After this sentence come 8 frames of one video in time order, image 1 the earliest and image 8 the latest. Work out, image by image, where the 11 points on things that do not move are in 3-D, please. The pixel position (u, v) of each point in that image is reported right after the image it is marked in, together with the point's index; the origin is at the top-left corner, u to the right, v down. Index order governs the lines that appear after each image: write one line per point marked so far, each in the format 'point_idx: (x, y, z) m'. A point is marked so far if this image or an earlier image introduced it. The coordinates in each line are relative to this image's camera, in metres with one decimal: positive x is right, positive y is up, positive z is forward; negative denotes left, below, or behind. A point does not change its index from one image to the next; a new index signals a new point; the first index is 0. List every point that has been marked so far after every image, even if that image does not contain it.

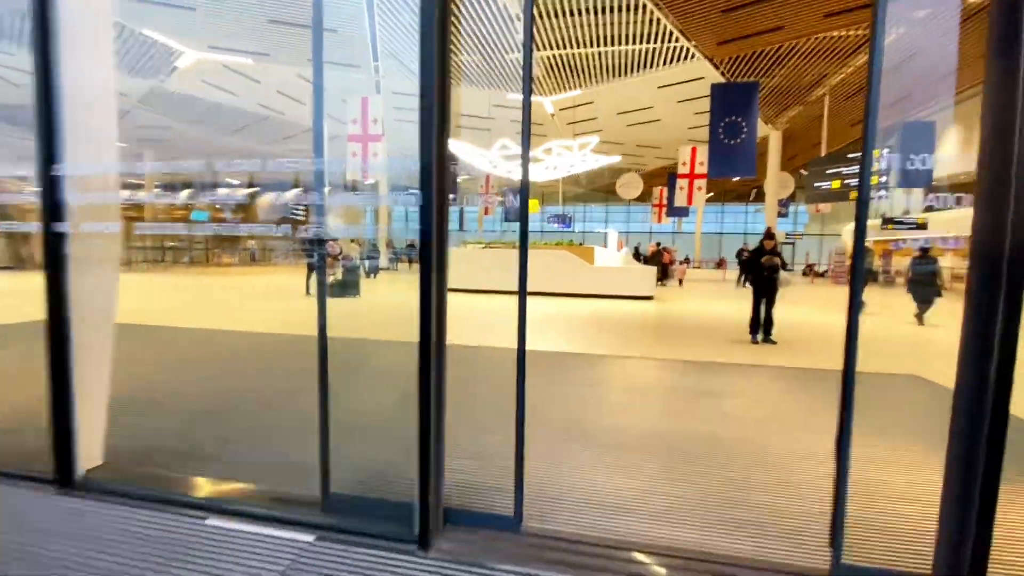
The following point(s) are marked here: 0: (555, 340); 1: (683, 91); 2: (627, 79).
0: (+0.5, -0.6, +7.0) m
1: (+4.6, +5.3, +13.0) m
2: (+2.9, +5.3, +12.3) m
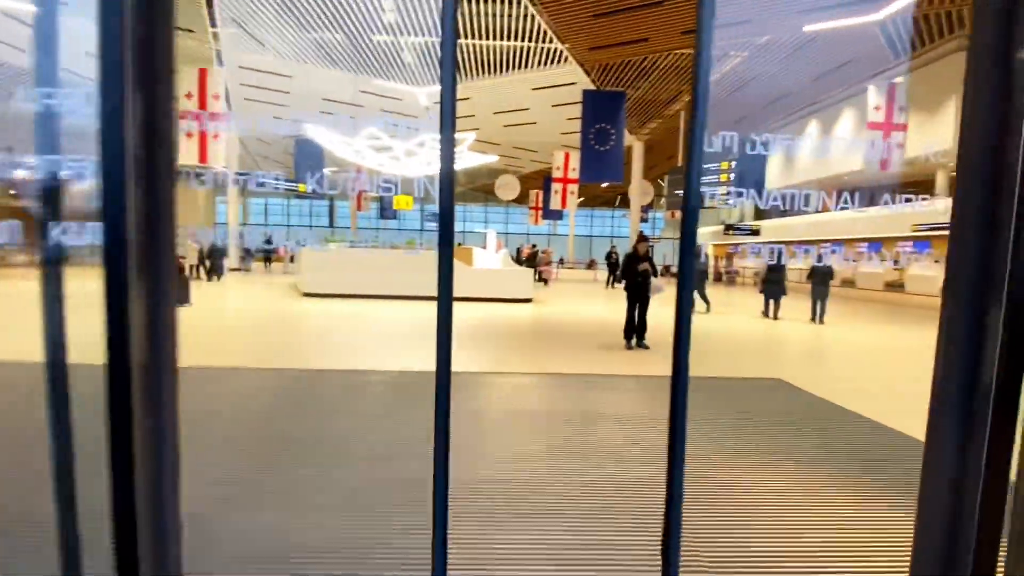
0: (-1.3, -0.6, +6.3) m
1: (+1.2, +5.3, +13.1) m
2: (-0.2, +5.3, +12.0) m
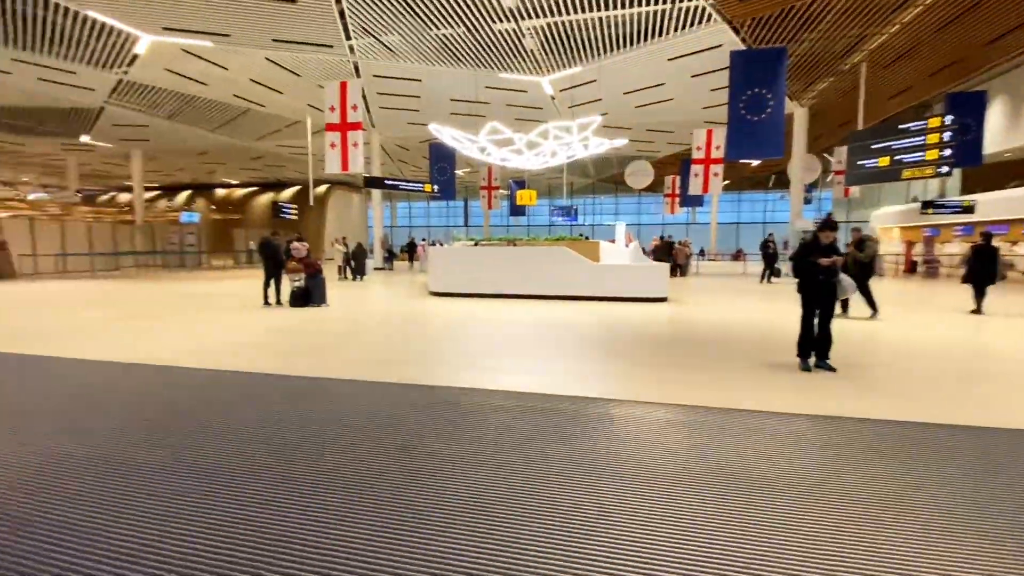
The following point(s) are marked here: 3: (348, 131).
0: (+0.3, -0.7, +5.7) m
1: (+4.4, +5.4, +11.5) m
2: (+2.7, +5.3, +10.8) m
3: (-4.0, +3.8, +11.6) m
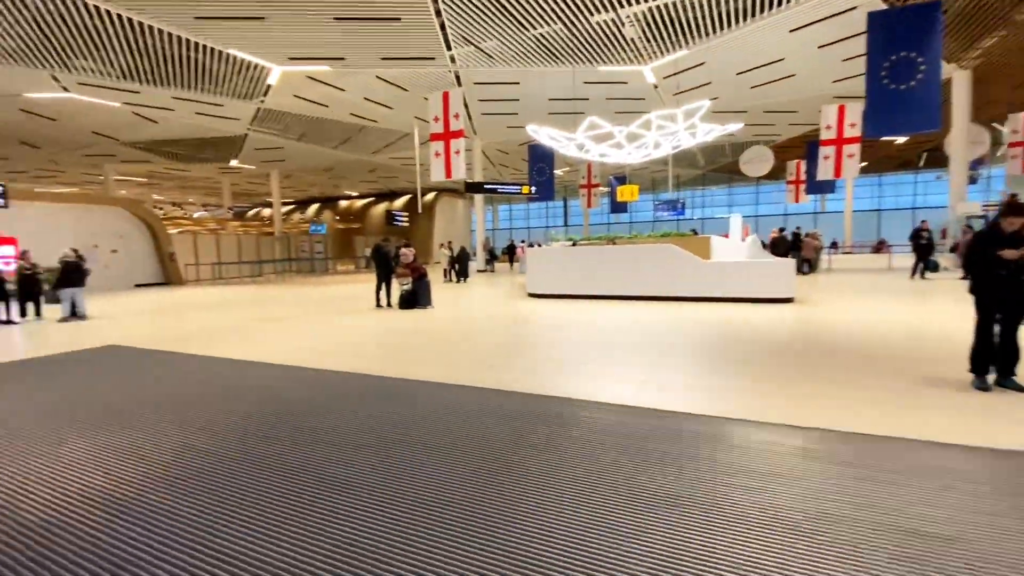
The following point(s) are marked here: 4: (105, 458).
0: (+1.4, -0.7, +5.4) m
1: (+6.6, +5.4, +10.2) m
2: (+4.8, +5.4, +9.9) m
3: (-1.5, +3.7, +12.1) m
4: (-2.3, -1.0, +2.8) m
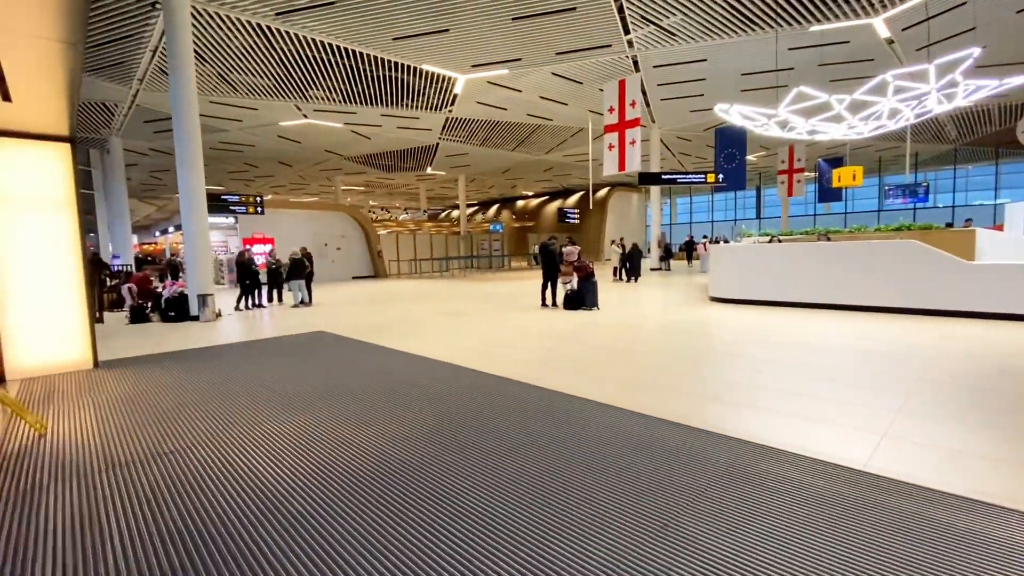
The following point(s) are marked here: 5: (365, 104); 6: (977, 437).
0: (+3.0, -0.8, +4.1) m
1: (+9.7, +5.2, +6.8) m
2: (+7.9, +5.2, +7.1) m
3: (+2.7, +3.7, +11.4) m
4: (-1.4, -1.0, +3.0) m
5: (-4.3, +5.4, +14.1) m
6: (+2.8, -0.9, +2.9) m
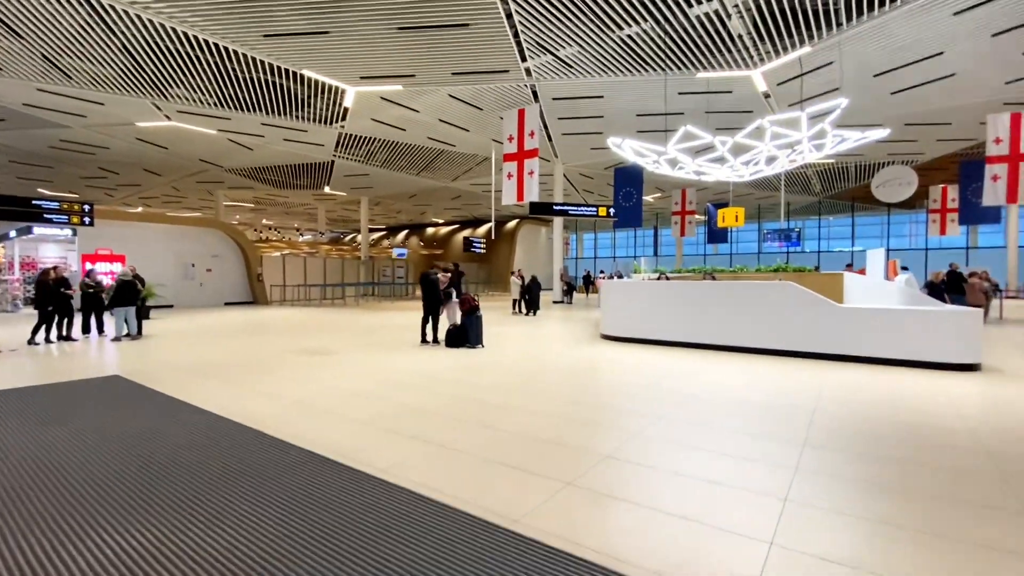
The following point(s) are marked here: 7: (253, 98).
0: (+1.8, -1.1, +3.7) m
1: (+8.0, +4.5, +7.8) m
2: (+6.2, +4.5, +7.8) m
3: (+0.3, +3.0, +11.0) m
4: (-2.4, -1.2, +1.8) m
5: (-7.1, +4.7, +12.6) m
6: (+1.8, -1.2, +2.4) m
7: (-6.4, +4.7, +11.9) m
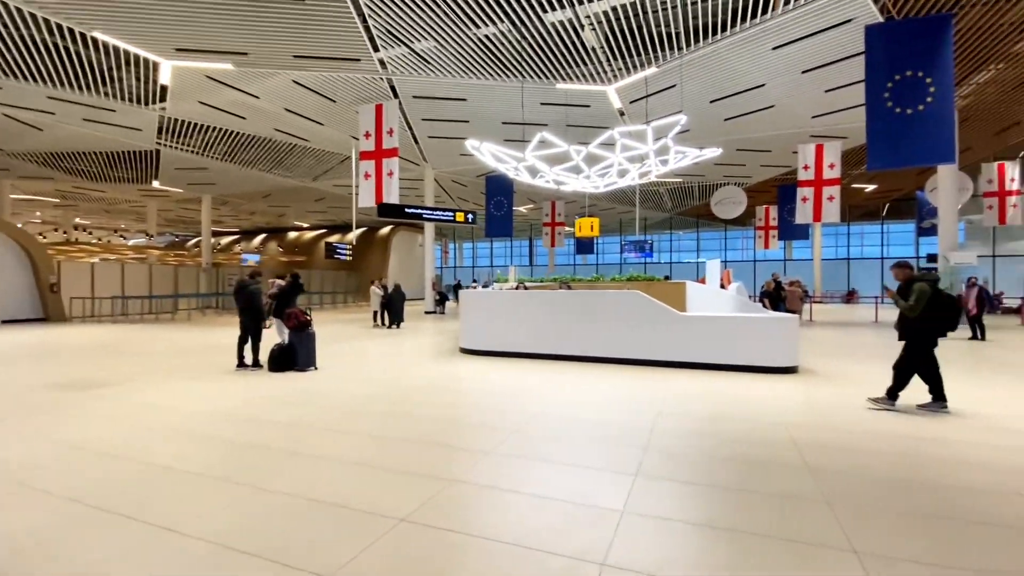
0: (+0.5, -1.2, +3.3) m
1: (+5.5, +4.4, +8.9) m
2: (+3.8, +4.4, +8.5) m
3: (-2.8, +2.7, +10.1) m
4: (-3.1, -1.2, +0.5) m
5: (-10.3, +4.4, +9.9) m
6: (+0.8, -1.2, +2.1) m
7: (-9.4, +4.5, +9.4) m
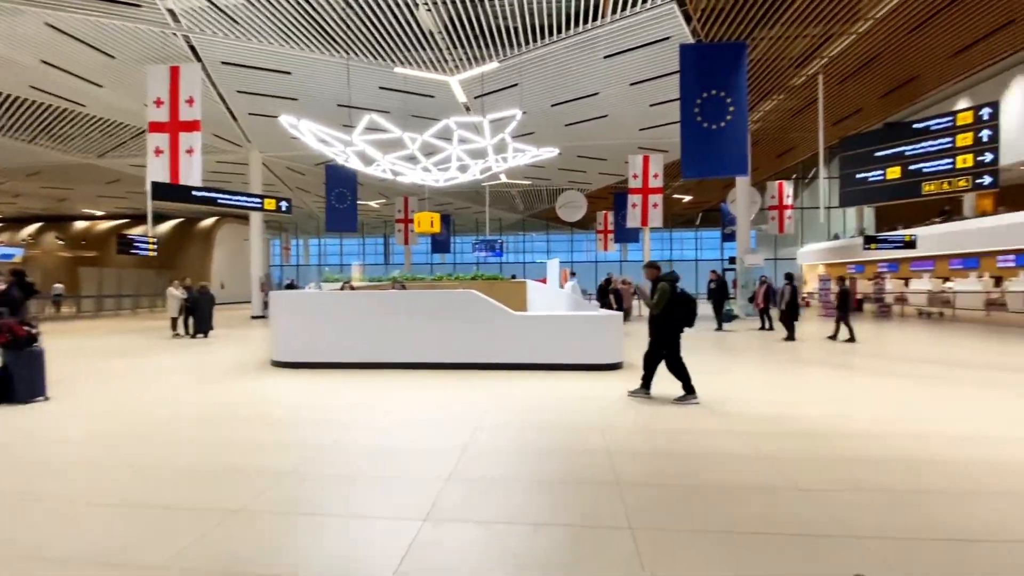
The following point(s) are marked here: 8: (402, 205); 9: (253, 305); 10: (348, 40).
0: (-0.7, -1.2, +2.7) m
1: (+2.4, +4.4, +9.5) m
2: (+0.9, +4.4, +8.6) m
3: (-5.8, +2.7, +8.4) m
4: (-3.4, -1.3, -1.0) m
5: (-13.0, +4.3, +6.0) m
6: (-0.1, -1.2, +1.7) m
7: (-12.0, +4.4, +5.8) m
8: (-4.5, +3.4, +19.2) m
9: (-8.8, -0.6, +16.5) m
10: (-2.8, +4.3, +8.3) m
